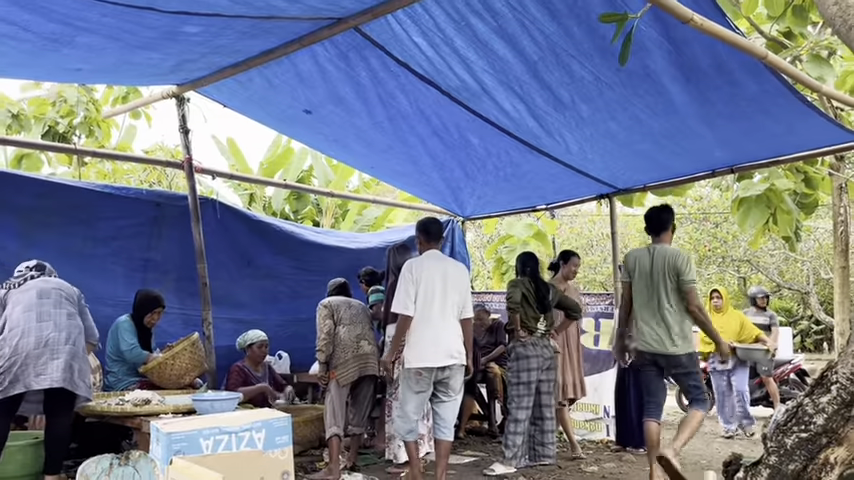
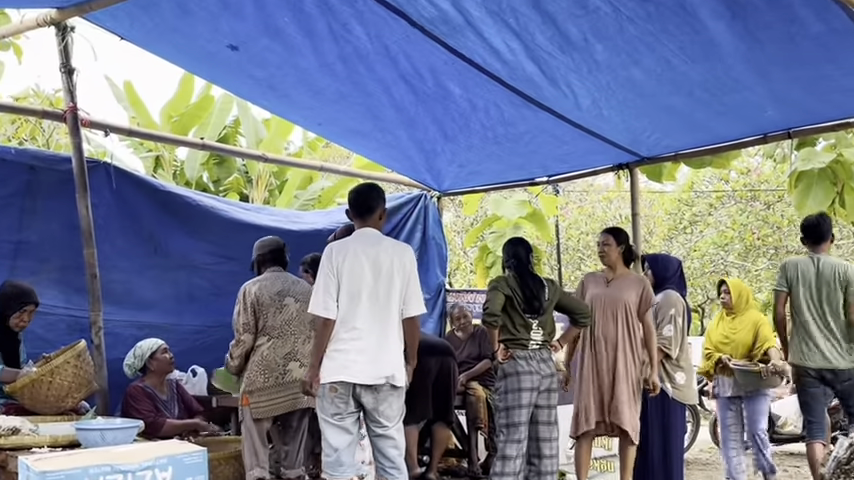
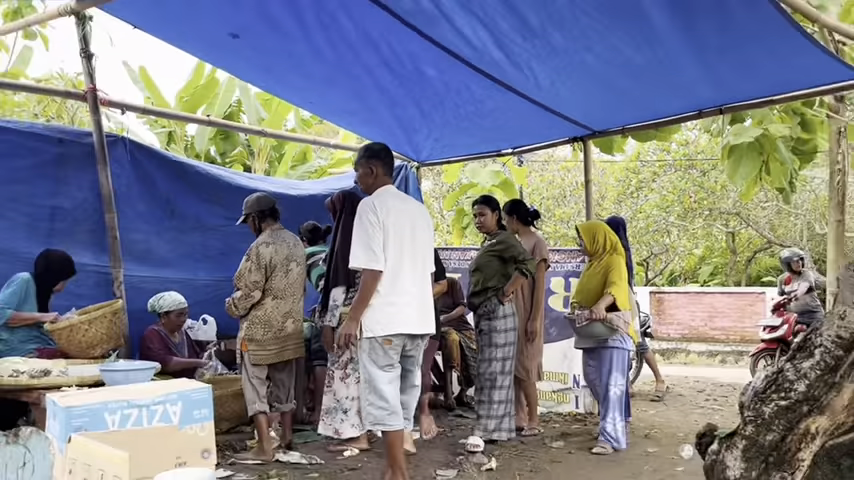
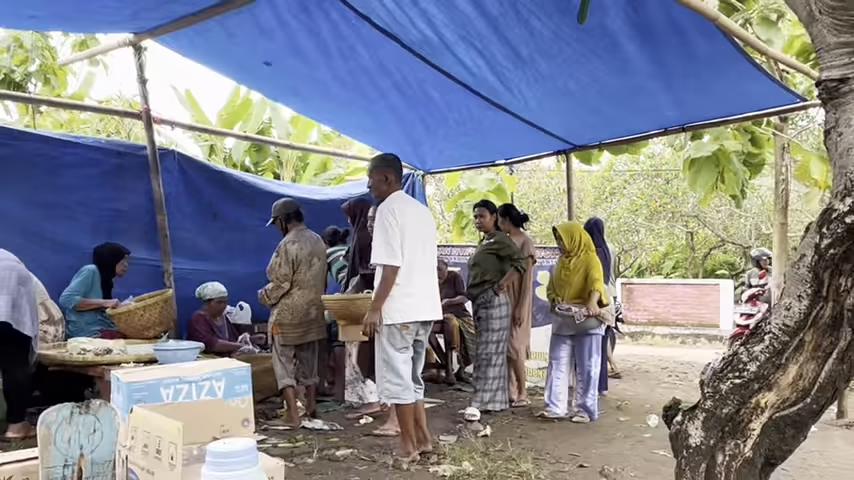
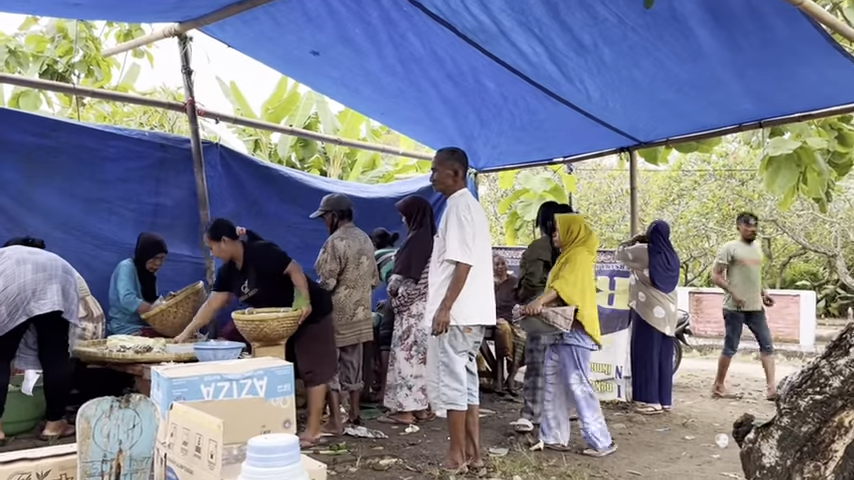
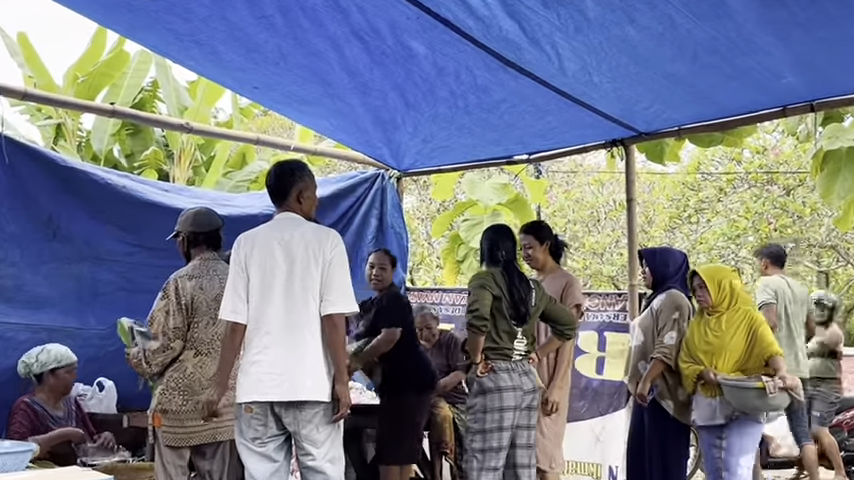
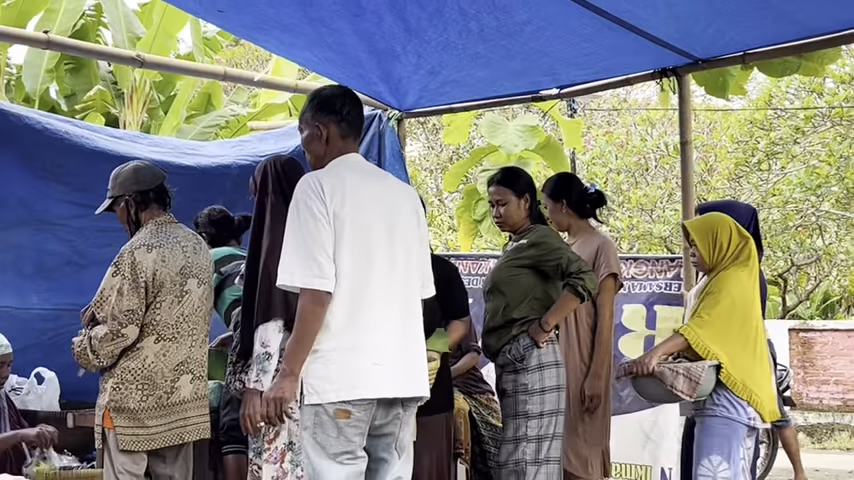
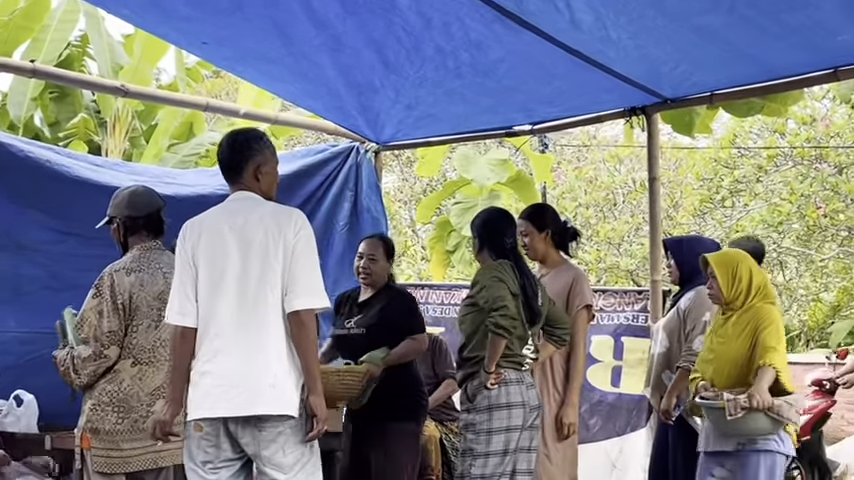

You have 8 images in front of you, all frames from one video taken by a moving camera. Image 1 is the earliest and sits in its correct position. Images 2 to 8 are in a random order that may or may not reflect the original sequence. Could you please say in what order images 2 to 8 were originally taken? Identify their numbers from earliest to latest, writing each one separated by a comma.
2, 6, 8, 7, 3, 4, 5
